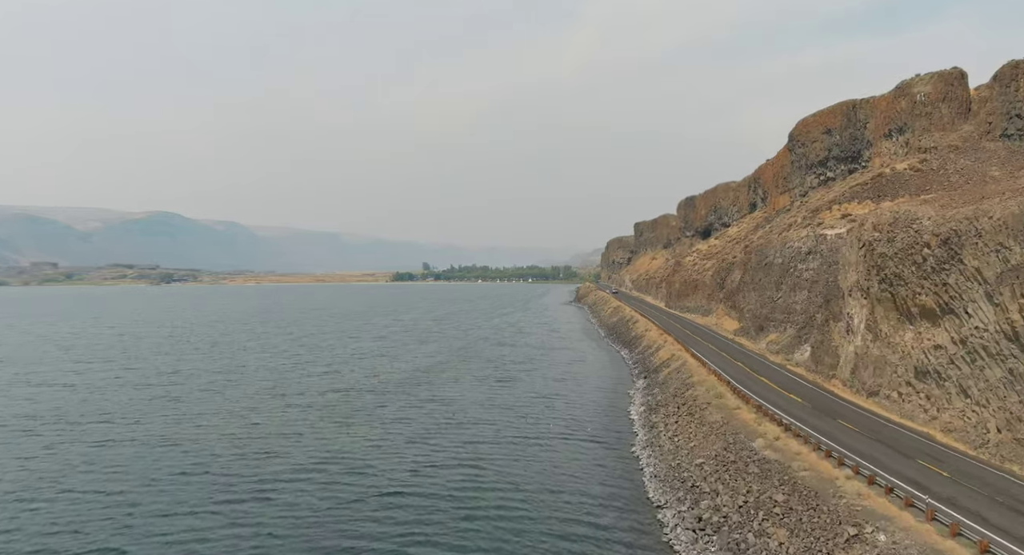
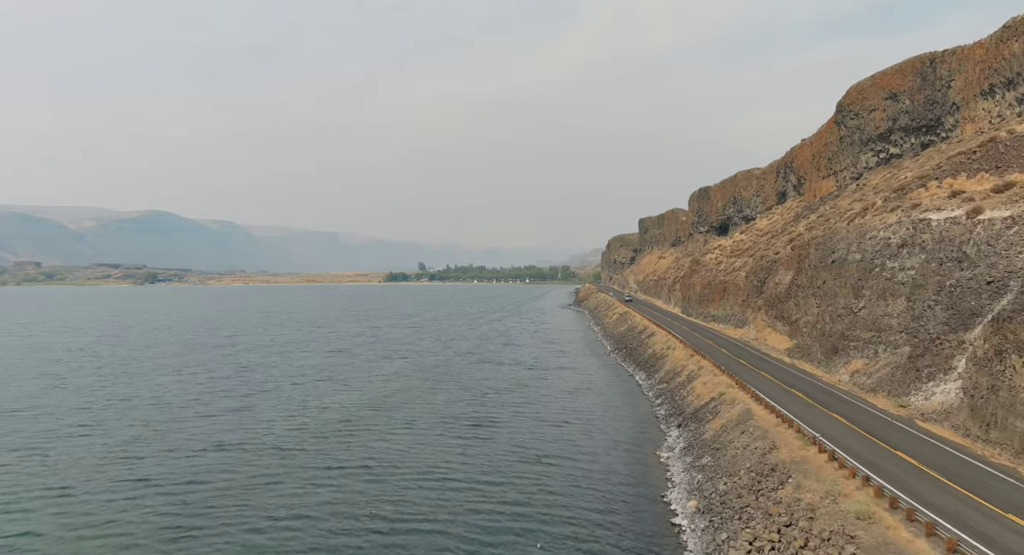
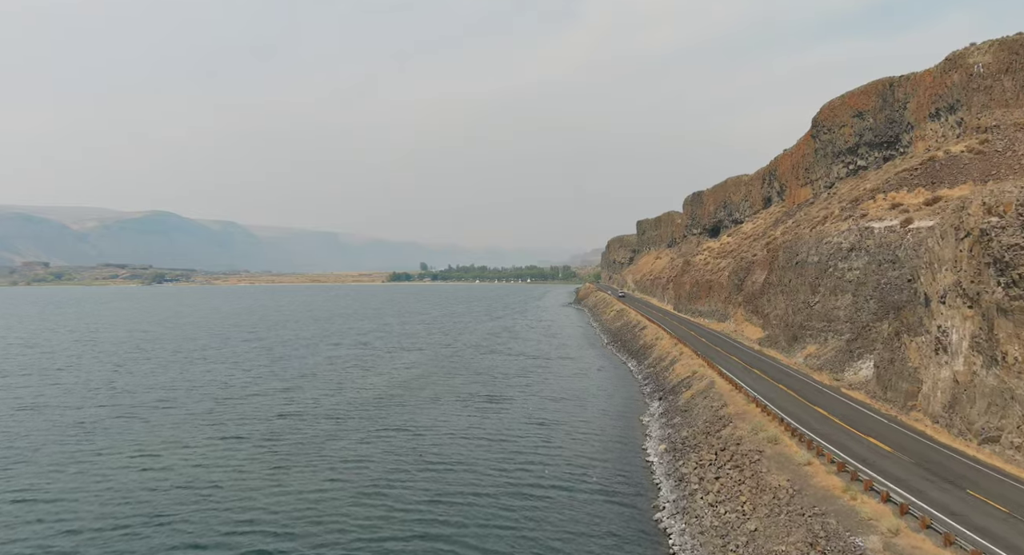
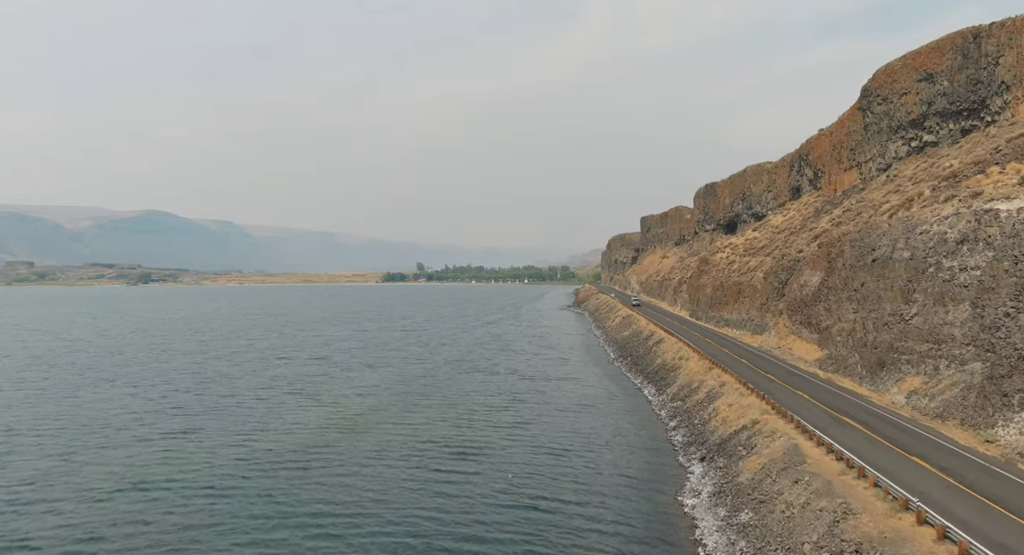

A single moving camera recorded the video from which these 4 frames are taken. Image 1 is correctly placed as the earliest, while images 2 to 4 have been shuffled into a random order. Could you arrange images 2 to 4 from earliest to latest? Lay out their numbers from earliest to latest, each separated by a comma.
3, 2, 4
